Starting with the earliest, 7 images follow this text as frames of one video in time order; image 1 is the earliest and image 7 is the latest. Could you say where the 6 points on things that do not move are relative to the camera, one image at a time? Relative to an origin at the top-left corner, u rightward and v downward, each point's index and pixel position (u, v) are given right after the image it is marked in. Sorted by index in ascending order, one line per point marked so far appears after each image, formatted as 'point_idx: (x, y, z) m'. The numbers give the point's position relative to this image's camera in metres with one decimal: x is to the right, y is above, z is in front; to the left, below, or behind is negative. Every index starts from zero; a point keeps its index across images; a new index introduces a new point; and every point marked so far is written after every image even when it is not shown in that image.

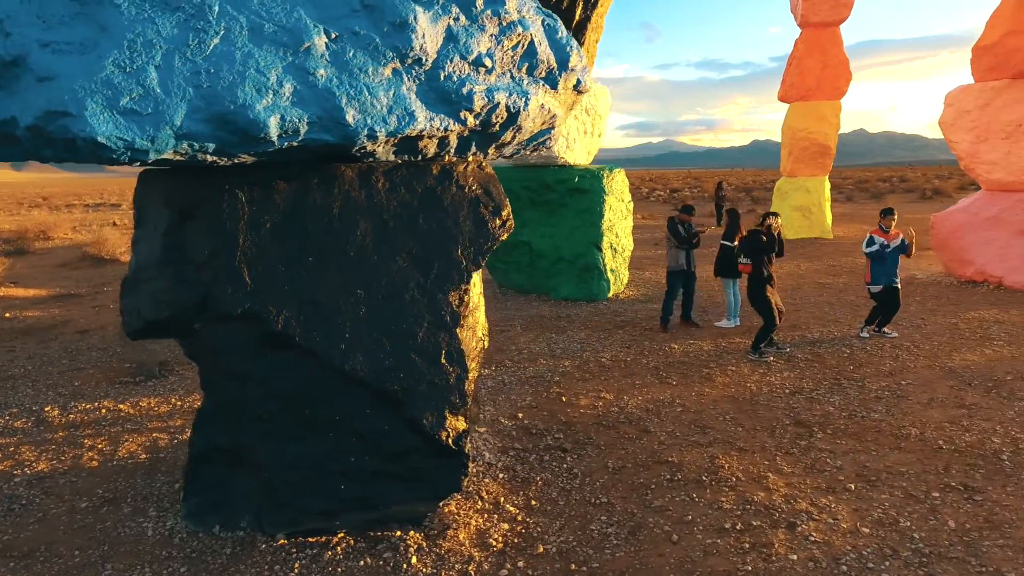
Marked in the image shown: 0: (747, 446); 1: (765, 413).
0: (+1.6, -1.1, +4.4) m
1: (+1.9, -0.9, +4.9) m
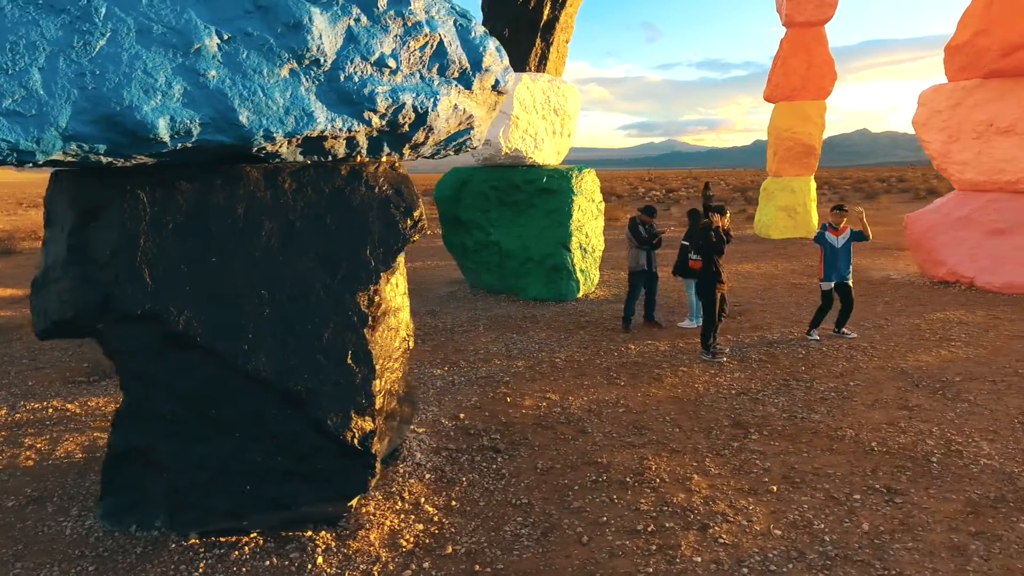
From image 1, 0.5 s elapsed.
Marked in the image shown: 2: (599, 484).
0: (+1.1, -1.1, +4.3) m
1: (+1.5, -1.0, +4.9) m
2: (+0.5, -1.2, +3.9) m
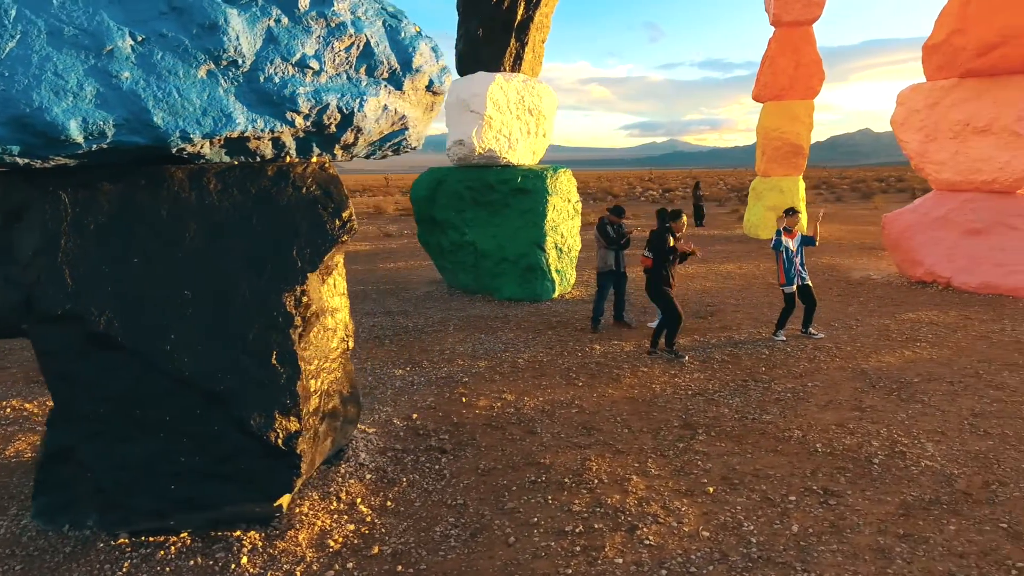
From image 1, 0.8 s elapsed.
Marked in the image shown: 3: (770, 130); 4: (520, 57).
0: (+0.8, -1.1, +4.3) m
1: (+1.1, -1.0, +4.9) m
2: (+0.1, -1.2, +3.9) m
3: (+6.0, +3.7, +15.0) m
4: (+0.1, +3.1, +8.5) m
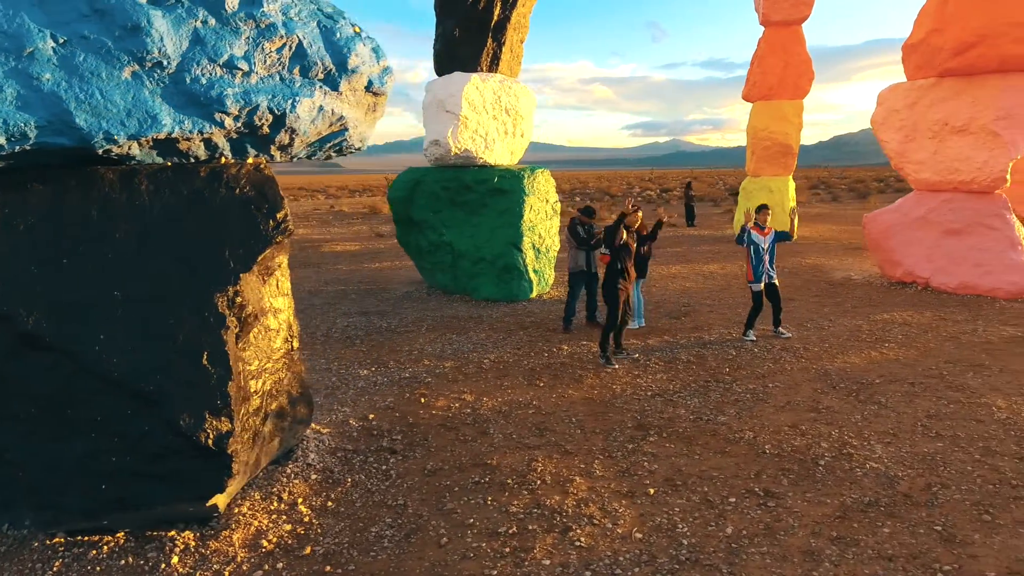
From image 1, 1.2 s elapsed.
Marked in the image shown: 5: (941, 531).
0: (+0.4, -1.1, +4.3) m
1: (+0.8, -1.0, +4.9) m
2: (-0.2, -1.2, +3.9) m
3: (+5.7, +3.7, +14.9) m
4: (-0.2, +3.1, +8.5) m
5: (+2.1, -1.2, +3.2) m
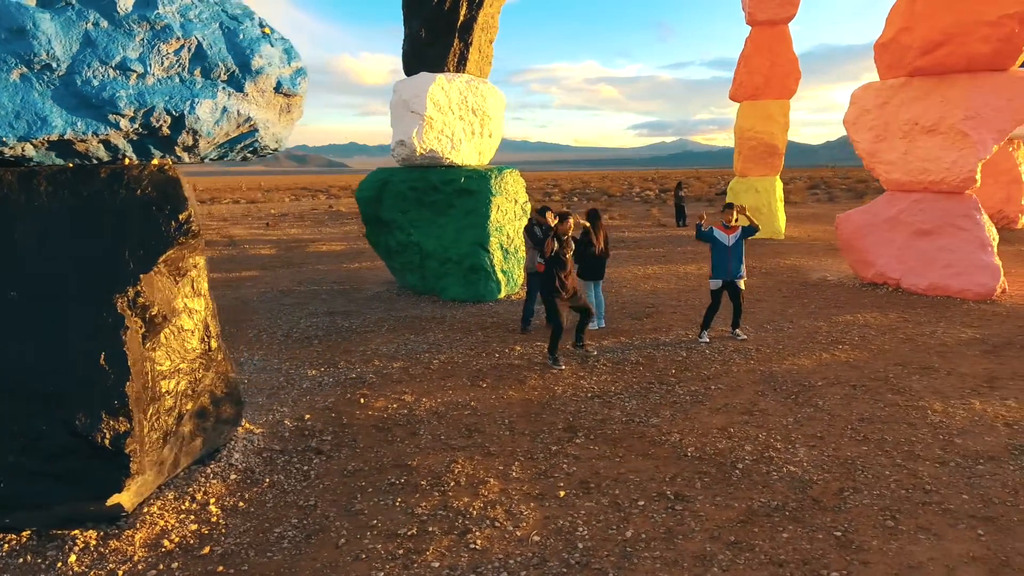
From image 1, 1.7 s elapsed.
0: (-0.1, -1.1, +4.3) m
1: (+0.3, -1.0, +4.8) m
2: (-0.7, -1.2, +3.9) m
3: (+5.4, +3.7, +14.8) m
4: (-0.6, +3.1, +8.5) m
5: (+1.6, -1.2, +3.2) m
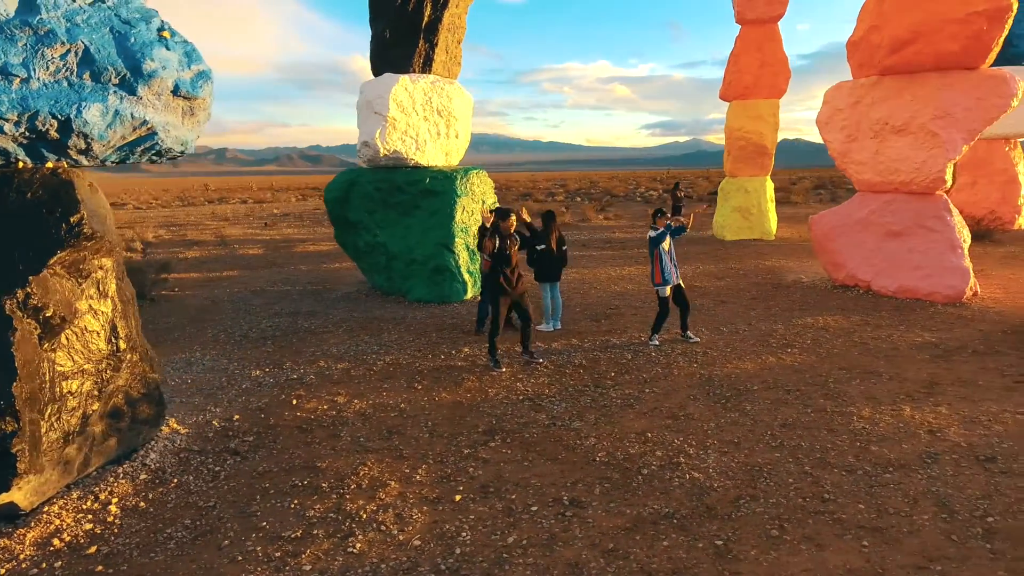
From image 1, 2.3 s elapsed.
0: (-0.7, -1.1, +4.3) m
1: (-0.3, -1.0, +4.8) m
2: (-1.3, -1.2, +3.9) m
3: (+5.1, +3.6, +14.7) m
4: (-1.1, +3.1, +8.5) m
5: (+1.0, -1.3, +3.1) m
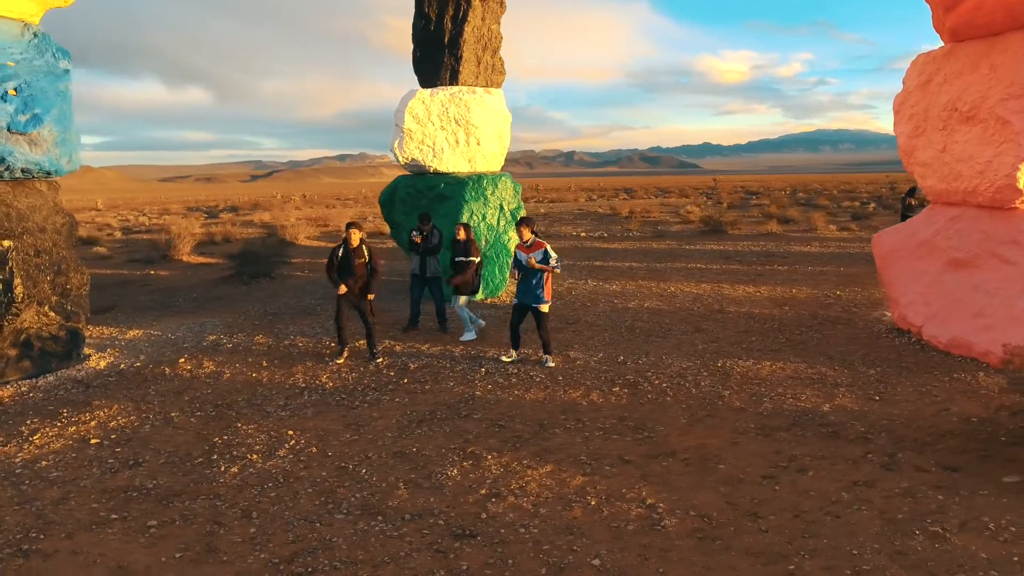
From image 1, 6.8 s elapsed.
0: (-3.0, -1.0, +5.4) m
1: (-2.4, -0.9, +5.6) m
2: (-3.8, -1.0, +5.3) m
3: (+7.7, +2.9, +11.2) m
4: (-0.8, +3.1, +9.1) m
5: (-2.2, -1.3, +3.5) m
